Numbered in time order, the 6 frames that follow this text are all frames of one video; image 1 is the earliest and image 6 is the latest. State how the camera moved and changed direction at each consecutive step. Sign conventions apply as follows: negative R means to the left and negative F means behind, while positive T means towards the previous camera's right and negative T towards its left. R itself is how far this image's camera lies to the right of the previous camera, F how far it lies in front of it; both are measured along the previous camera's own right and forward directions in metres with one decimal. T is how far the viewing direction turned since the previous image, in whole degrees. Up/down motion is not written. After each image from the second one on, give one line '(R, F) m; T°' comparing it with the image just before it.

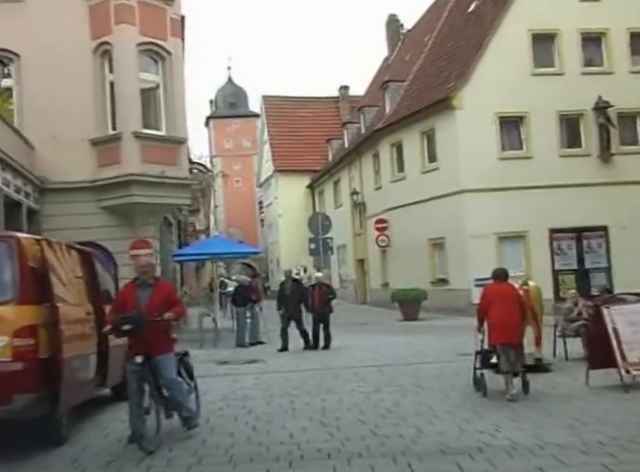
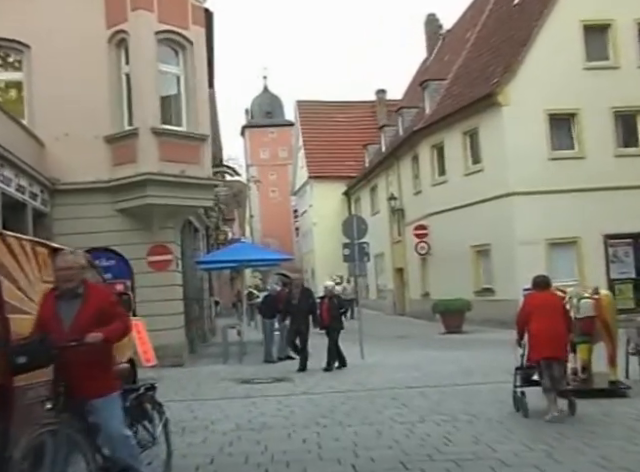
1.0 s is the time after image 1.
(+0.1, +1.8) m; -3°
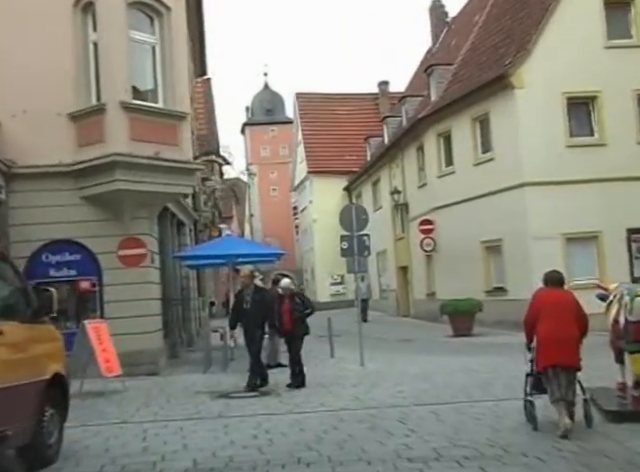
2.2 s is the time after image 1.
(+0.2, +2.1) m; 0°
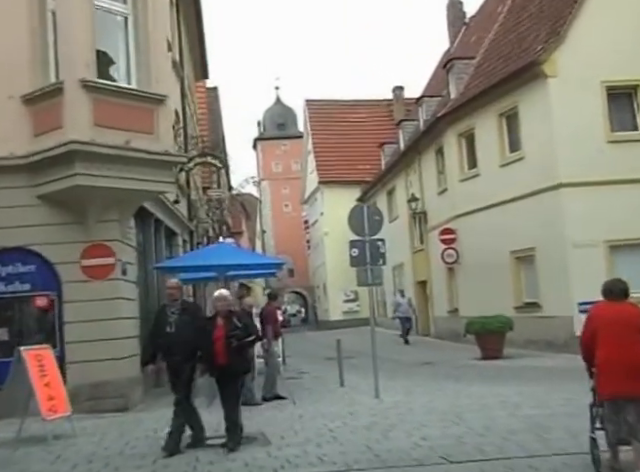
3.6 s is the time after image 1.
(+0.2, +2.7) m; -1°
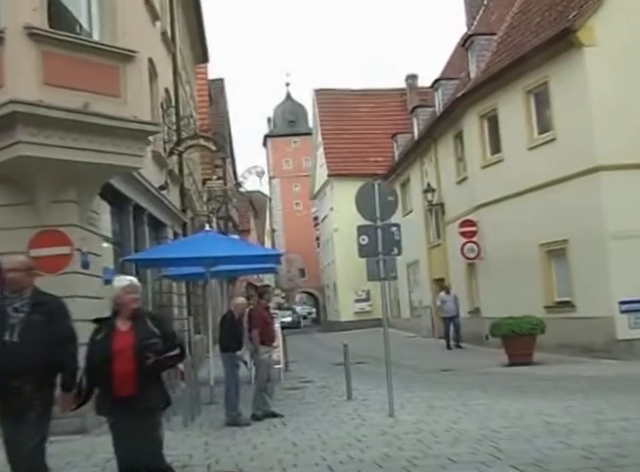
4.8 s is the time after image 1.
(+0.2, +2.3) m; -1°
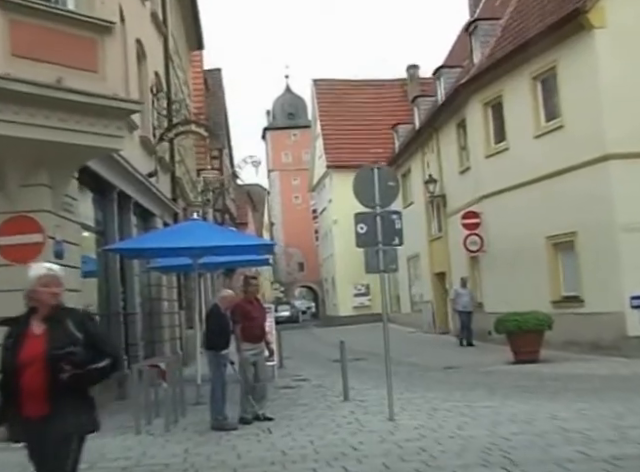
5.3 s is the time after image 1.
(+0.1, +0.9) m; 0°
